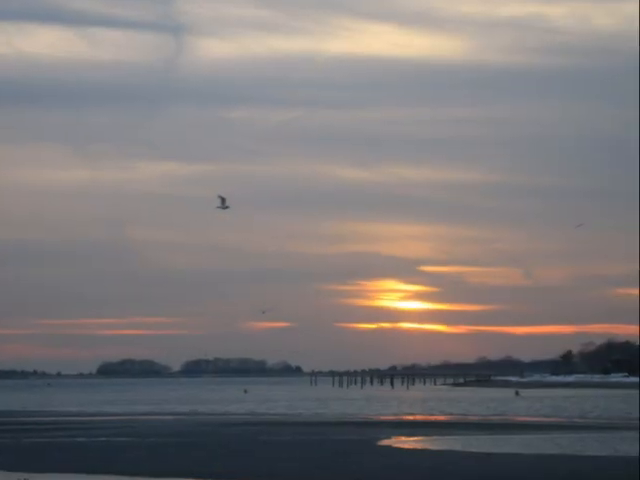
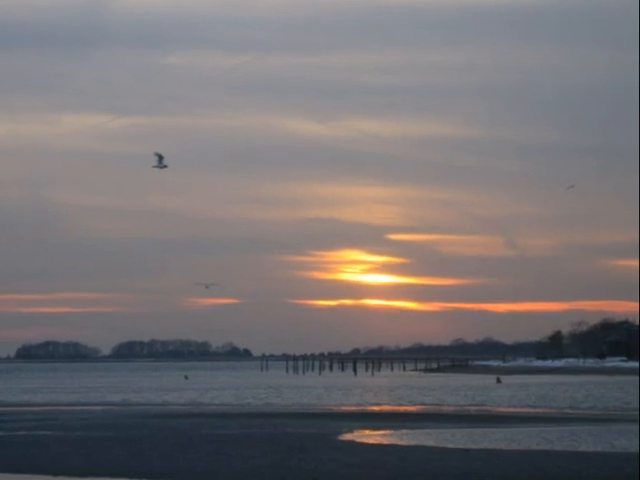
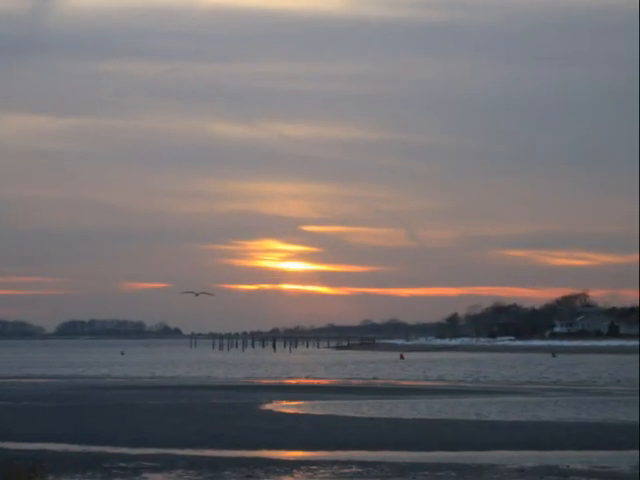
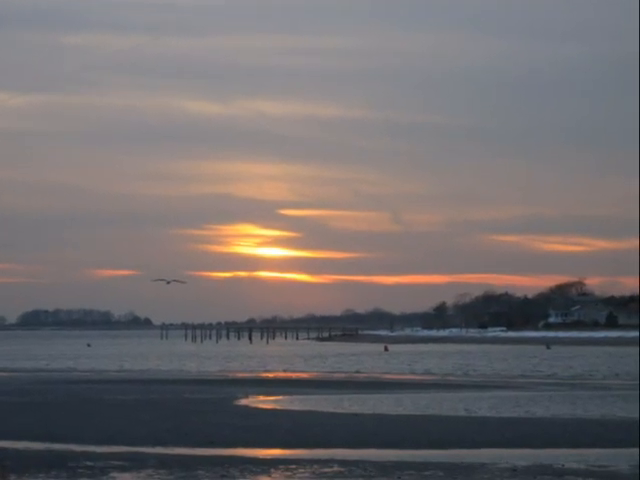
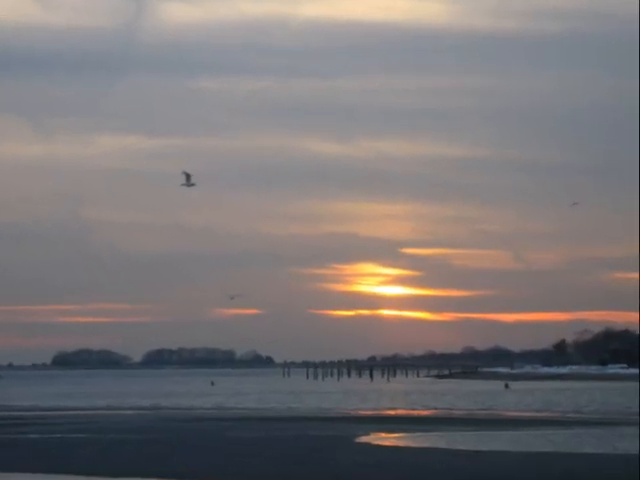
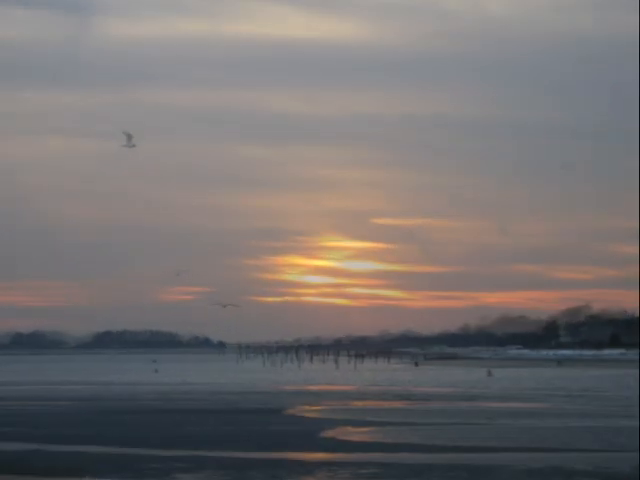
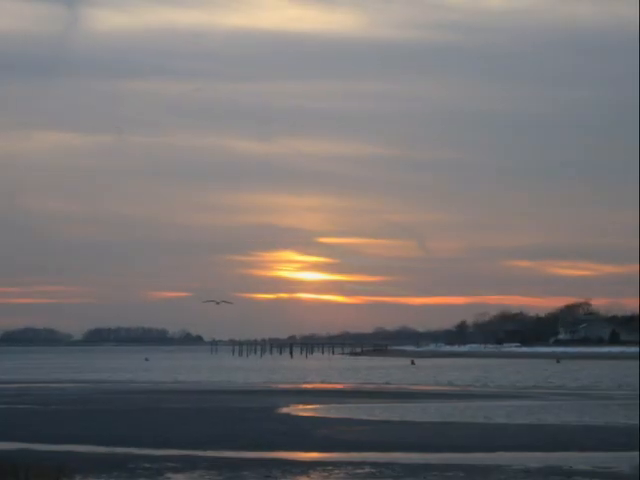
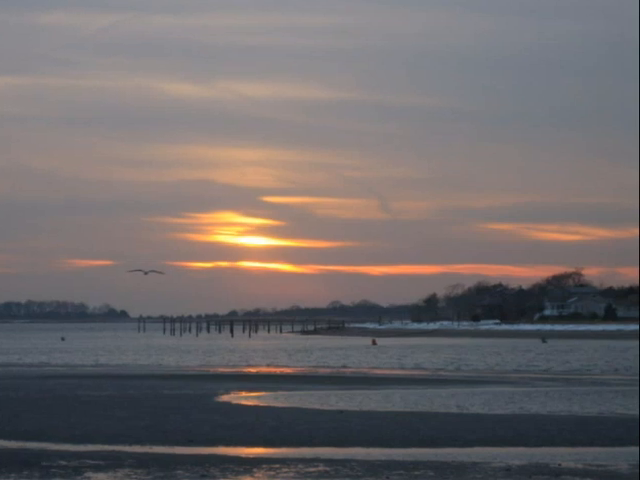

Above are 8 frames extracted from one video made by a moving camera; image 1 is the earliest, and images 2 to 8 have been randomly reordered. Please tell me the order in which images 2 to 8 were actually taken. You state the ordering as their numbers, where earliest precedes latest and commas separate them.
5, 2, 6, 7, 3, 4, 8
